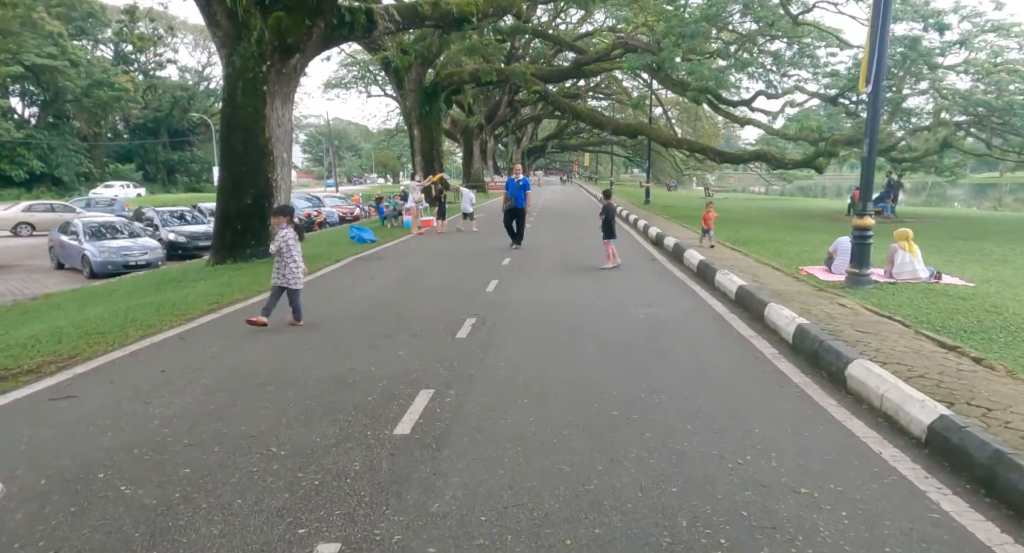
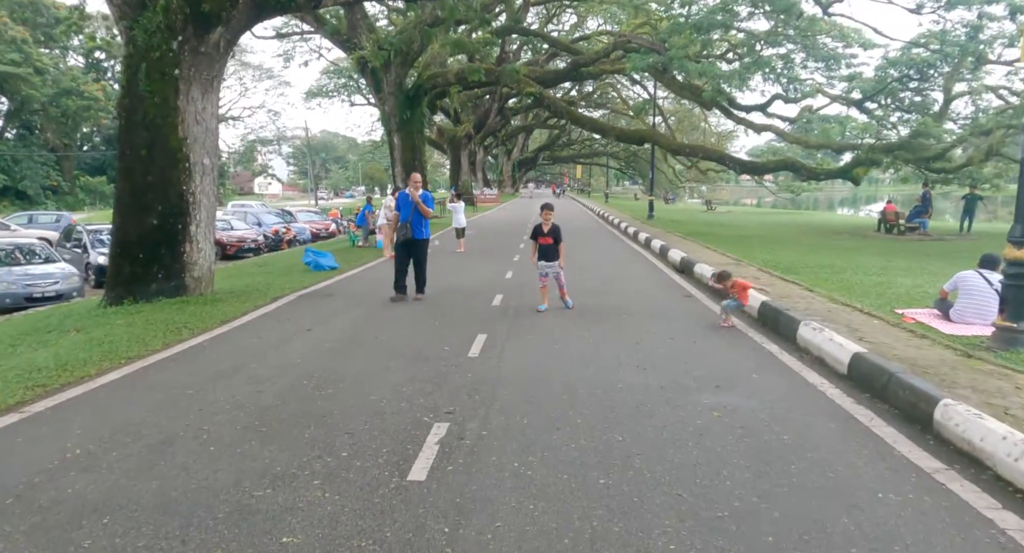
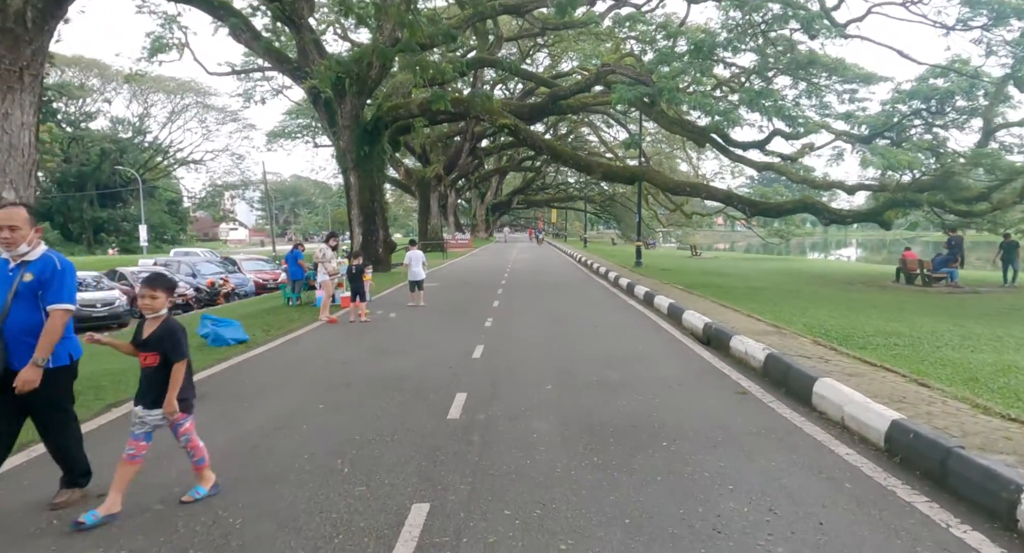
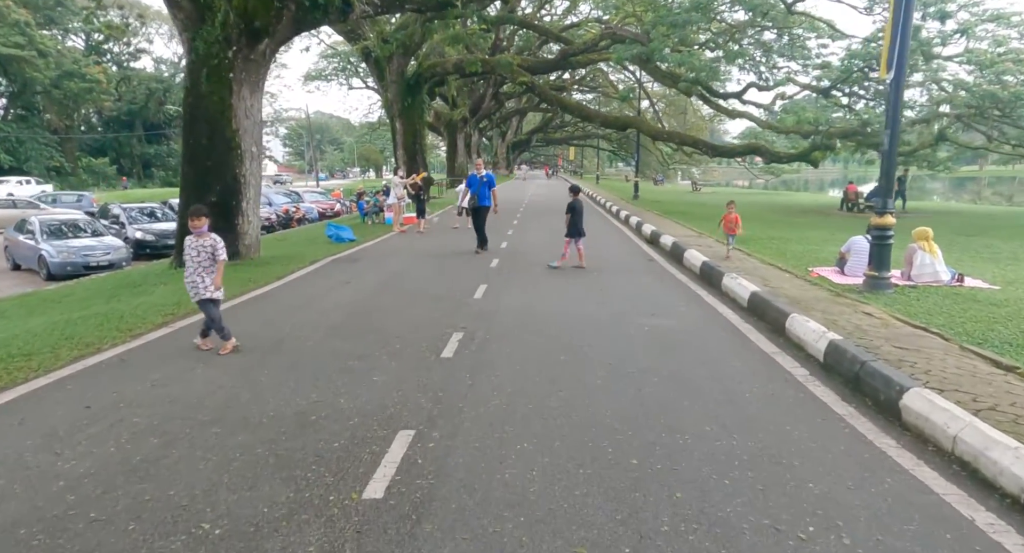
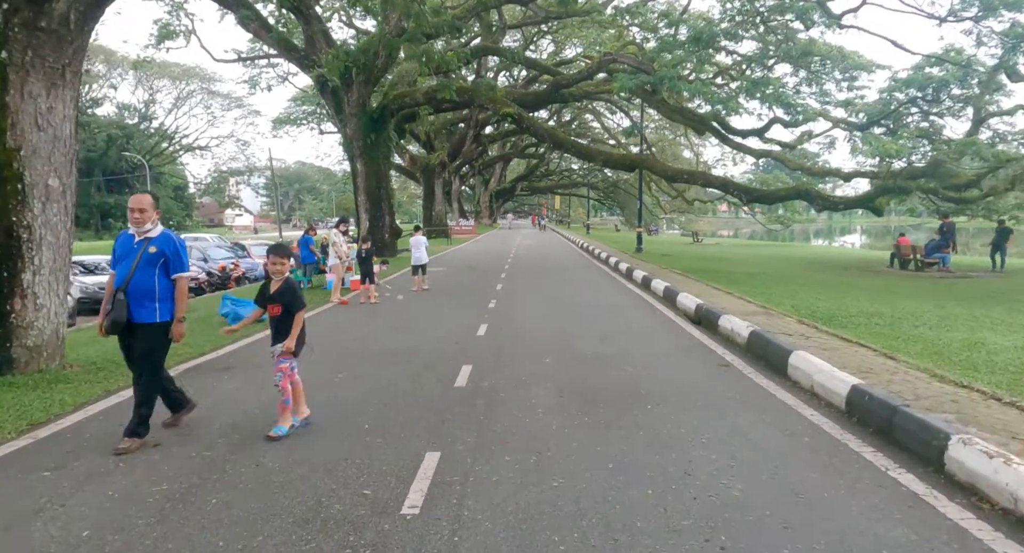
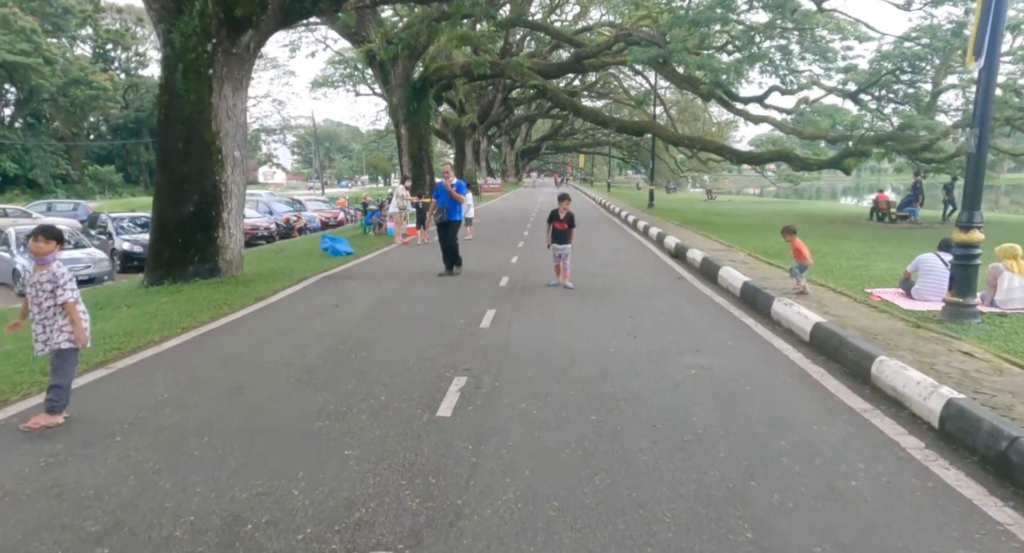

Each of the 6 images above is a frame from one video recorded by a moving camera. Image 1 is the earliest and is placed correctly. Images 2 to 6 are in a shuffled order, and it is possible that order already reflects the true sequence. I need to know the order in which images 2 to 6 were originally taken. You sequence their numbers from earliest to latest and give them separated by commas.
4, 6, 2, 5, 3
